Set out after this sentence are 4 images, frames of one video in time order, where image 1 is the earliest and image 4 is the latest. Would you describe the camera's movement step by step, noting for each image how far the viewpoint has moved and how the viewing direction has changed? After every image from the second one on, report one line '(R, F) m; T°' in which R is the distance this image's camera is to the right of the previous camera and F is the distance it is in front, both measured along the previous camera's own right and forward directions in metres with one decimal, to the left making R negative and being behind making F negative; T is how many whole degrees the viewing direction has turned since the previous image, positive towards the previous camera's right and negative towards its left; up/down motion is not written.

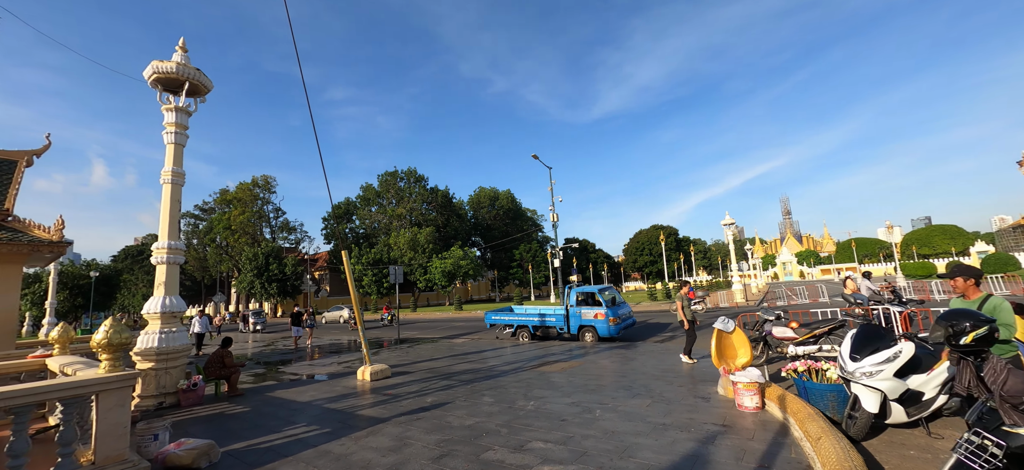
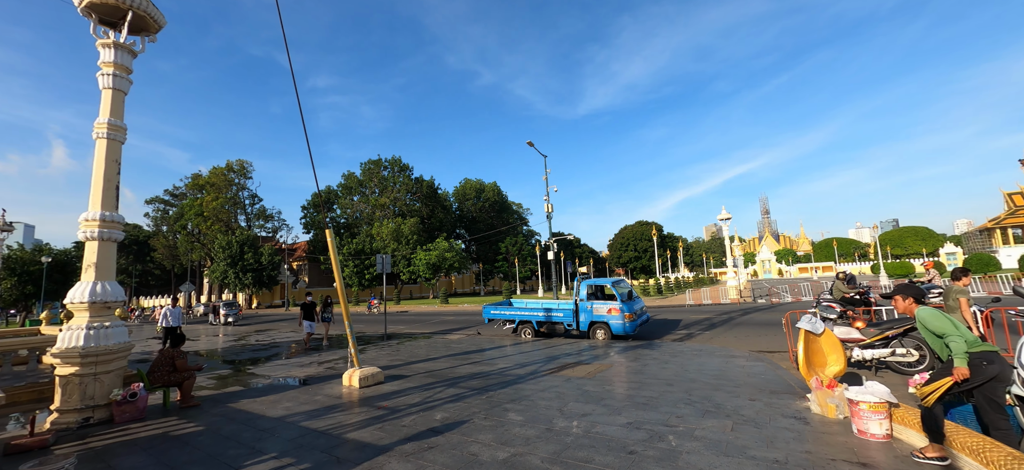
(-0.7, +1.4) m; +2°
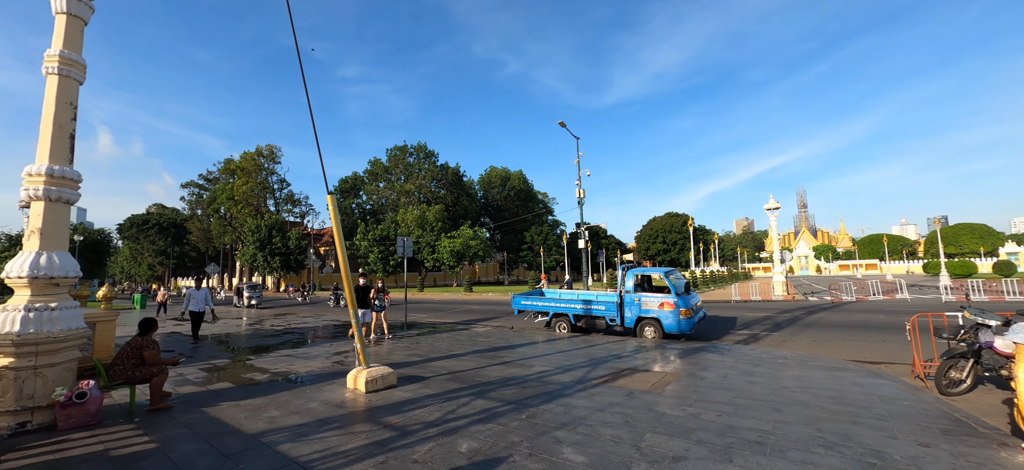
(-0.3, +1.6) m; -3°
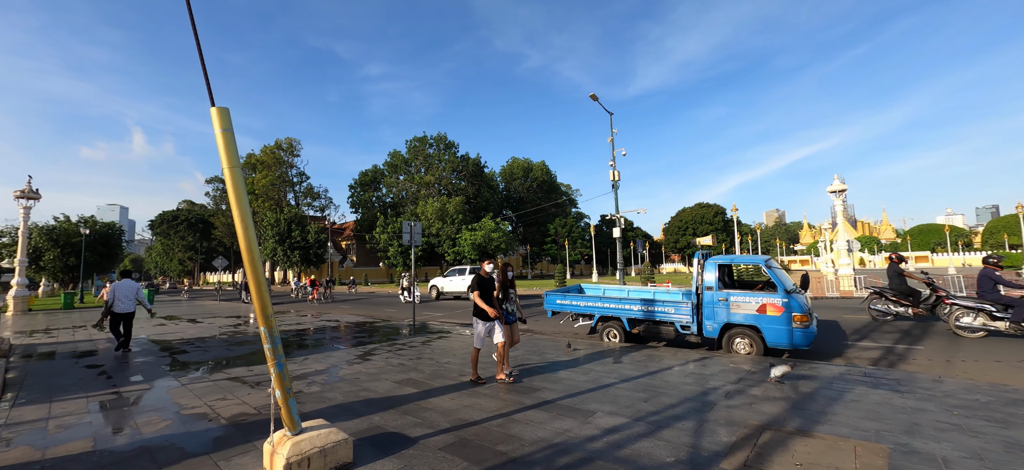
(-0.2, +2.8) m; -3°
